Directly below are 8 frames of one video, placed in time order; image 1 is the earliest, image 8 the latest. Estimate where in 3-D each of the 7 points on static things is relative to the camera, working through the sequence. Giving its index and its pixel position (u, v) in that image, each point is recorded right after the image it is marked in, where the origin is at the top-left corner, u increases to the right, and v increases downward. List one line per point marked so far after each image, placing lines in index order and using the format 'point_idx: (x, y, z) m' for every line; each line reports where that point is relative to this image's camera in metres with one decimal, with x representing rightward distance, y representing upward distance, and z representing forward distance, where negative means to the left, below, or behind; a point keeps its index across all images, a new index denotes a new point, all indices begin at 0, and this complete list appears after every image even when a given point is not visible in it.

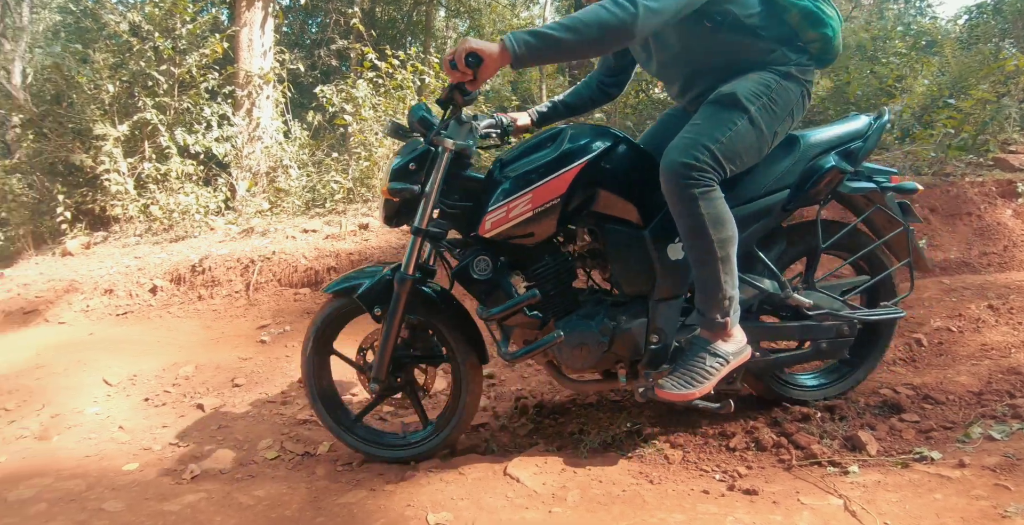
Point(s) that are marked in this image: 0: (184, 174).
0: (-5.0, +1.4, +9.1) m
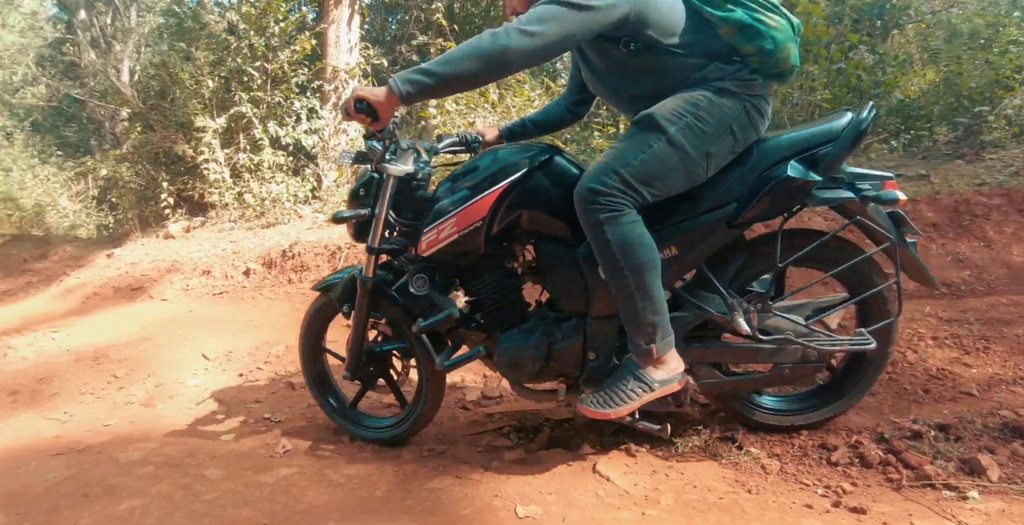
0: (-3.8, +1.7, +9.5) m
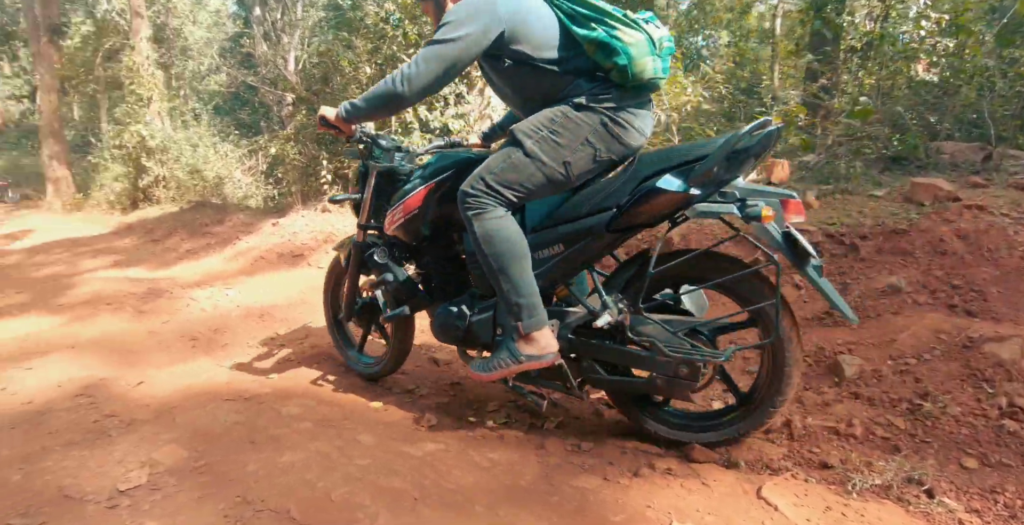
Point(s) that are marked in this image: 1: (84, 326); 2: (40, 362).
0: (-1.5, +2.0, +9.9) m
1: (-4.1, -0.6, +5.6) m
2: (-3.8, -0.8, +4.7) m
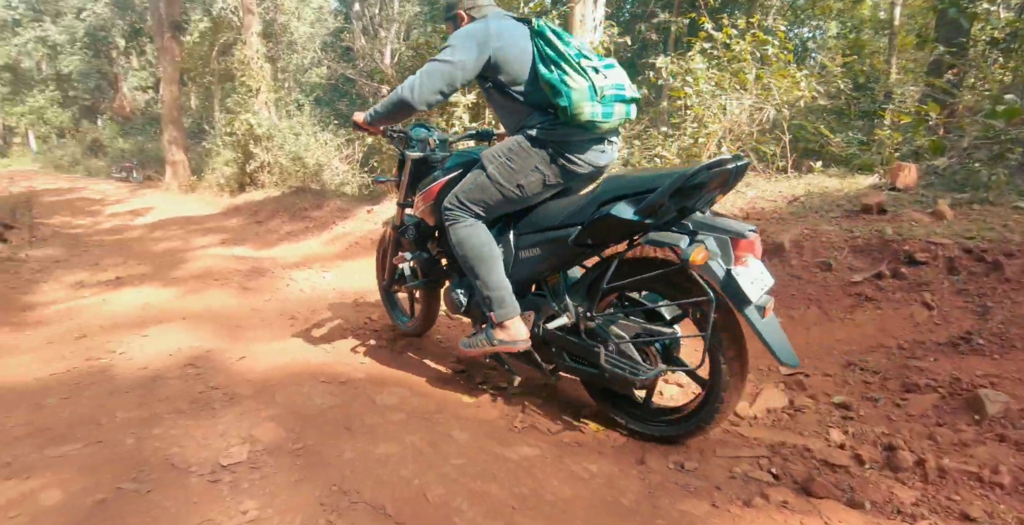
0: (+0.1, +2.1, +9.8) m
1: (-3.2, -0.4, +5.9) m
2: (-3.0, -0.6, +5.0) m
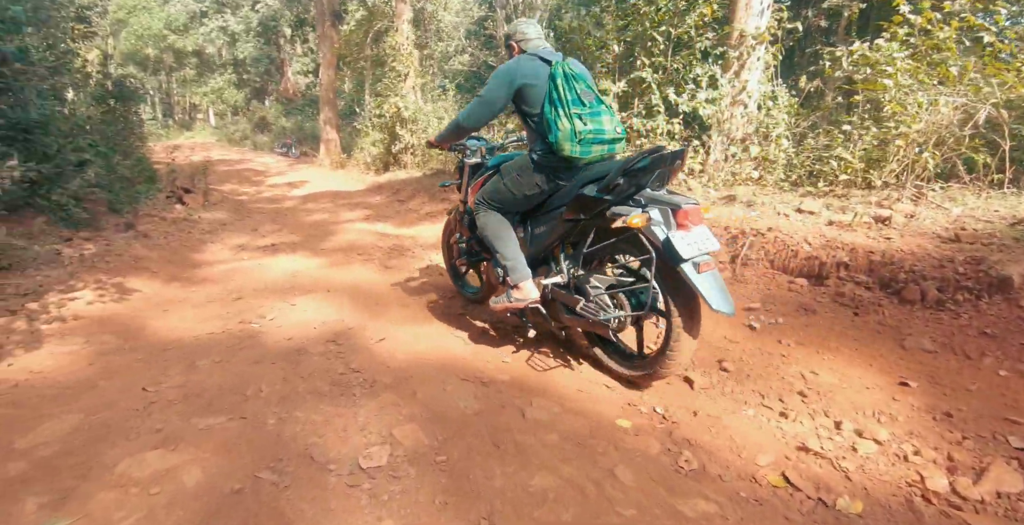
0: (+2.4, +2.0, +9.1) m
1: (-1.8, -0.1, +6.0) m
2: (-1.8, -0.3, +5.1) m
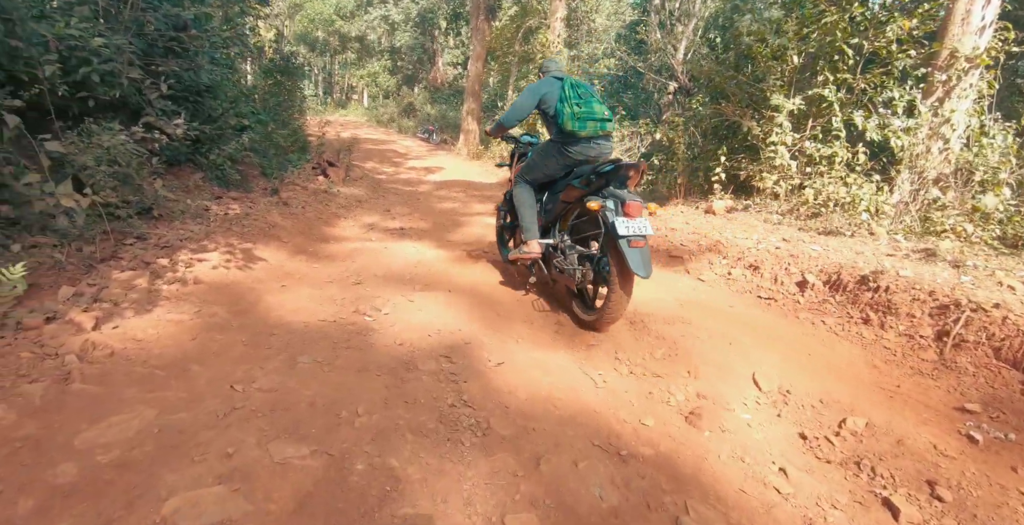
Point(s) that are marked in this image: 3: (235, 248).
0: (+4.5, +1.3, +7.8) m
1: (-0.5, -0.1, +5.6) m
2: (-0.7, -0.3, +4.7) m
3: (-2.5, +0.1, +5.3) m
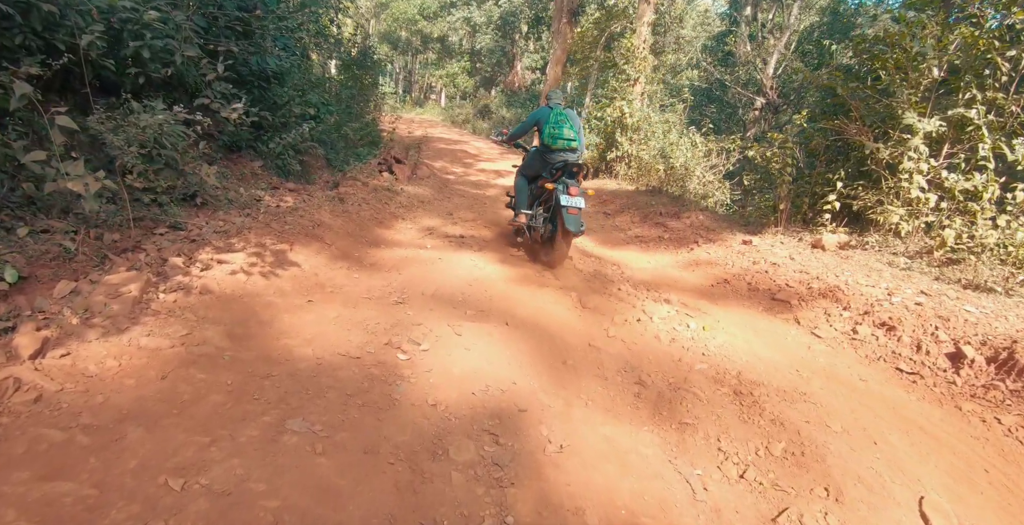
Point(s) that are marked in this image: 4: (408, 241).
0: (+5.4, +0.7, +6.4) m
1: (+0.1, -0.3, +4.8) m
2: (-0.3, -0.5, +3.9) m
3: (-2.0, +0.1, +4.7) m
4: (-1.3, +0.2, +7.0) m
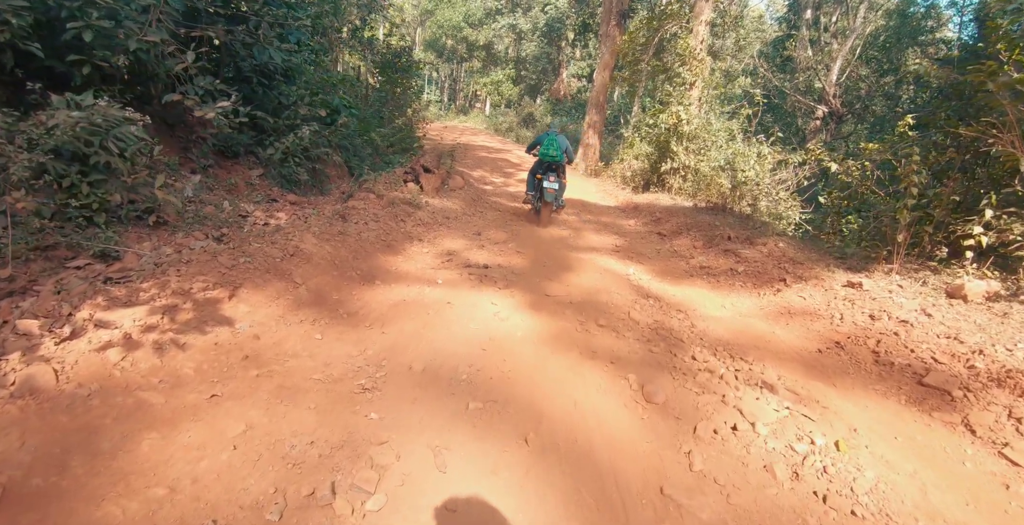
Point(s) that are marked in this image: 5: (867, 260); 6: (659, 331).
0: (+5.6, +0.2, +4.5) m
1: (+0.2, -0.7, +3.3) m
2: (-0.2, -0.8, +2.4) m
3: (-1.8, -0.2, +3.4) m
4: (-1.0, -0.1, +5.6) m
5: (+4.1, +0.2, +7.6) m
6: (+1.0, -0.5, +4.4) m
